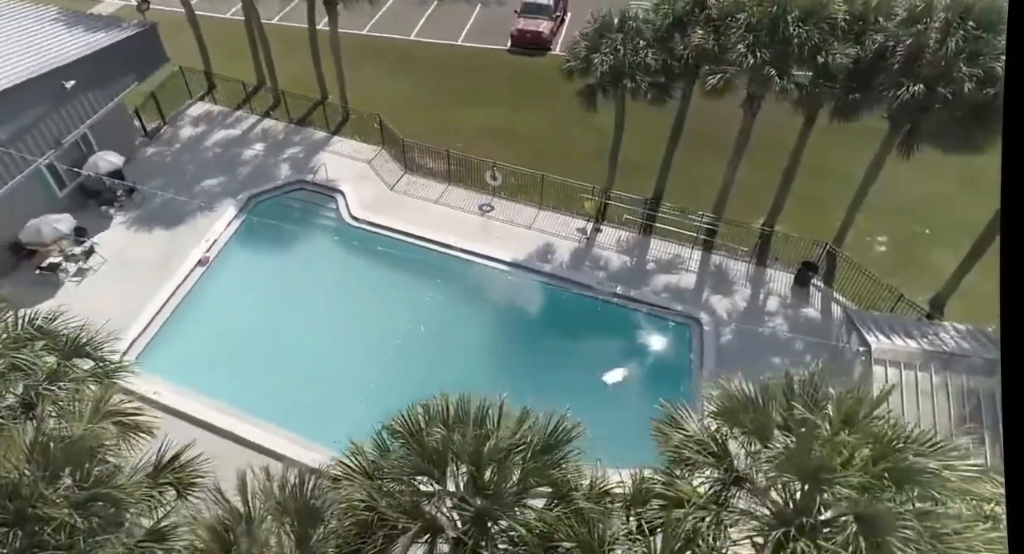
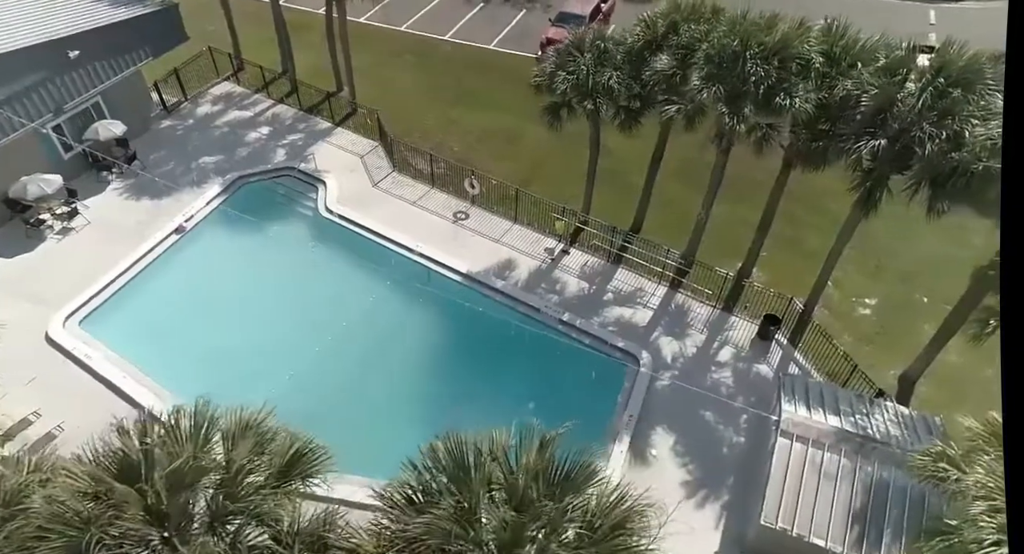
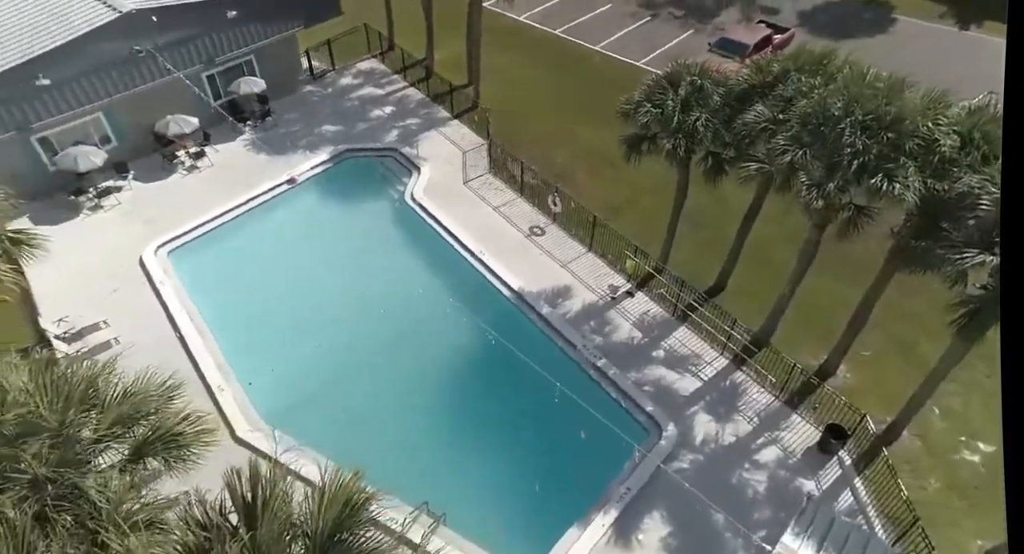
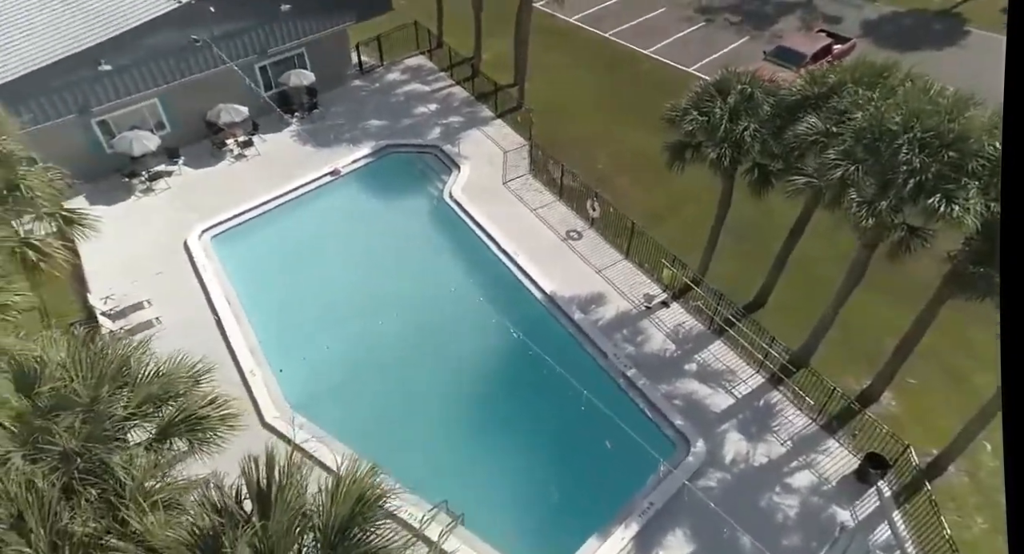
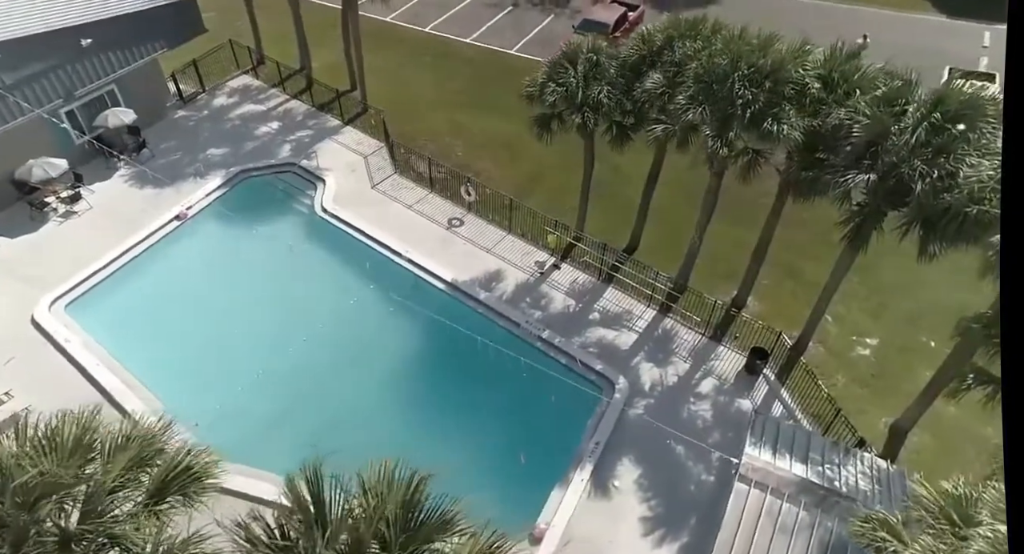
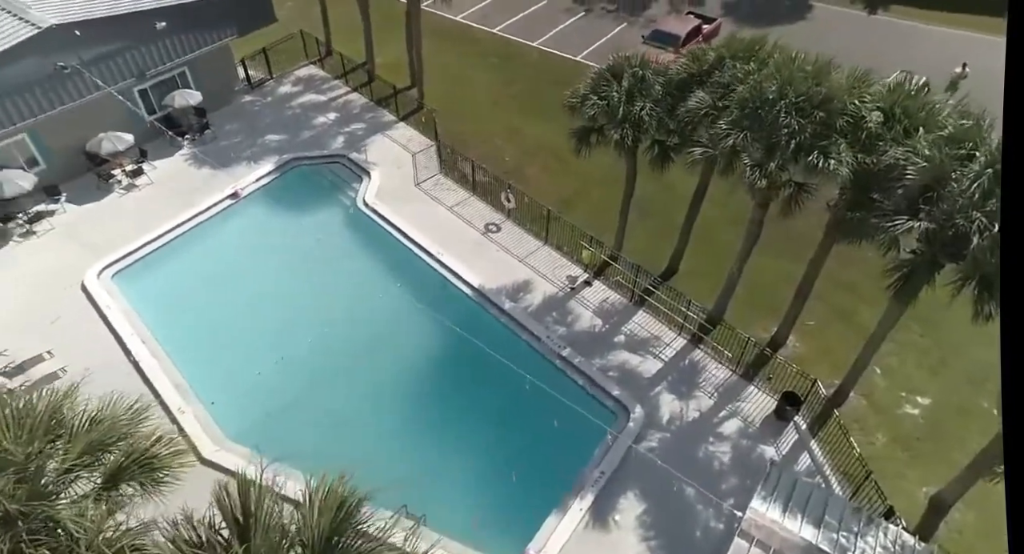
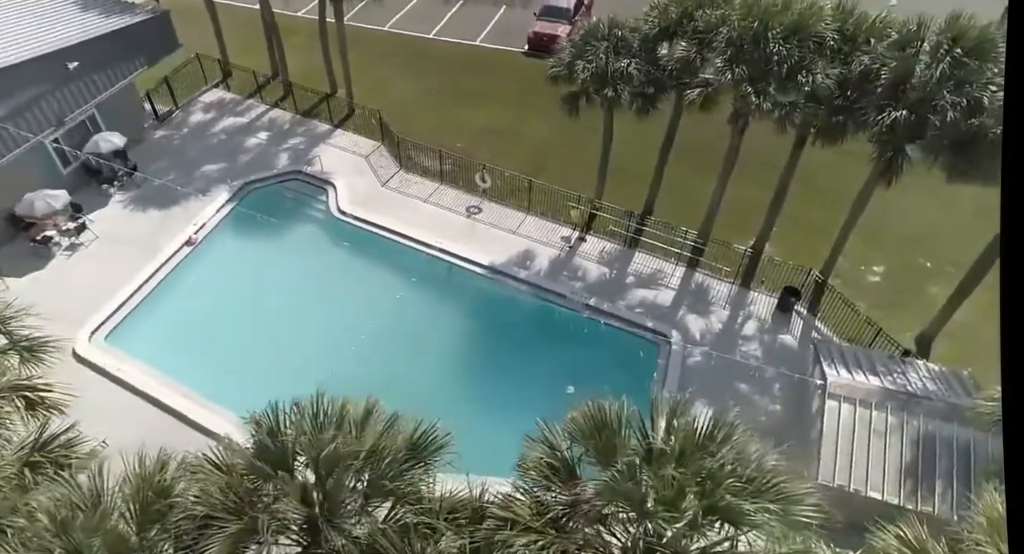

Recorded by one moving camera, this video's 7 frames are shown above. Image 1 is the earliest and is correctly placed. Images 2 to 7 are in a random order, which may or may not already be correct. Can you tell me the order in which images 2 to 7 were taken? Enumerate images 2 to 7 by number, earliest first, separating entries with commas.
7, 2, 5, 6, 3, 4
